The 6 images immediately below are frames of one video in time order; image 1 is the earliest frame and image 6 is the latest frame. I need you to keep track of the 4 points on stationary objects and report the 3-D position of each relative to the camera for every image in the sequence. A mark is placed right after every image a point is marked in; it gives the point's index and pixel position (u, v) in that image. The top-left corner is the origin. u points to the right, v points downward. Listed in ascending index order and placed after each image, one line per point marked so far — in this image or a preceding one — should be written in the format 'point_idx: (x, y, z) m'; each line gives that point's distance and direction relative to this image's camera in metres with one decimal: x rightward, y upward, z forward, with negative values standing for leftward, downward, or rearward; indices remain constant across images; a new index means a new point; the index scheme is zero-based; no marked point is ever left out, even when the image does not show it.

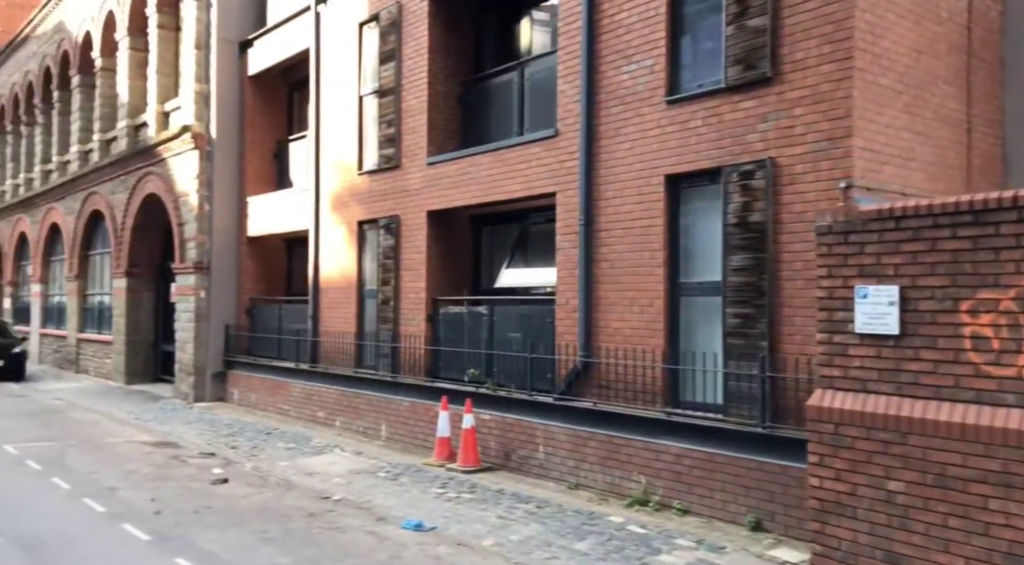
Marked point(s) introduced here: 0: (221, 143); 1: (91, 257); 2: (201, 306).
0: (-6.3, +3.0, +14.8) m
1: (-11.7, +0.7, +19.1) m
2: (-6.7, -0.5, +14.7) m
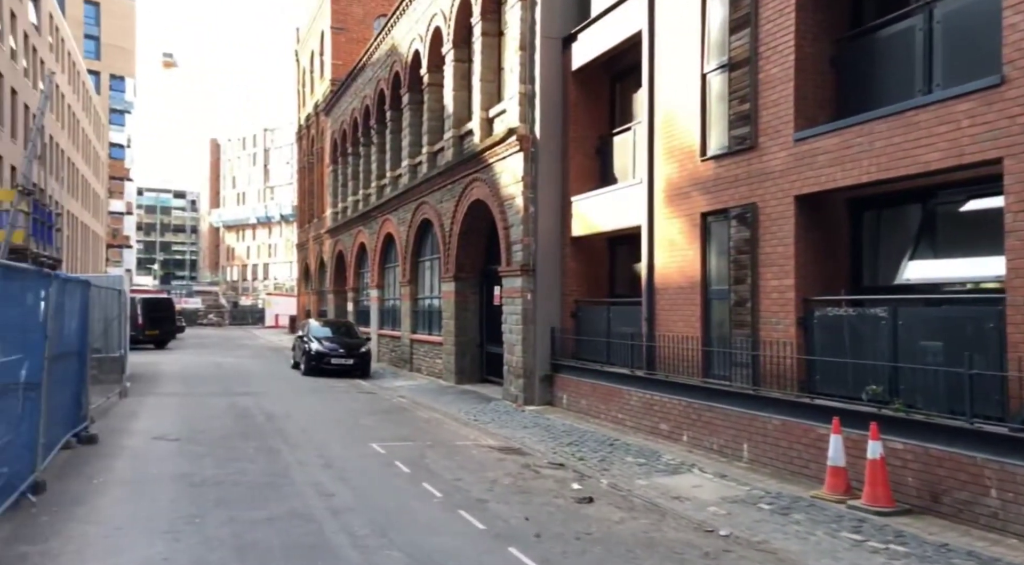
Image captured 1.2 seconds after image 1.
0: (+0.7, +3.0, +14.5) m
1: (-2.7, +0.6, +20.4) m
2: (+0.3, -0.6, +14.5) m
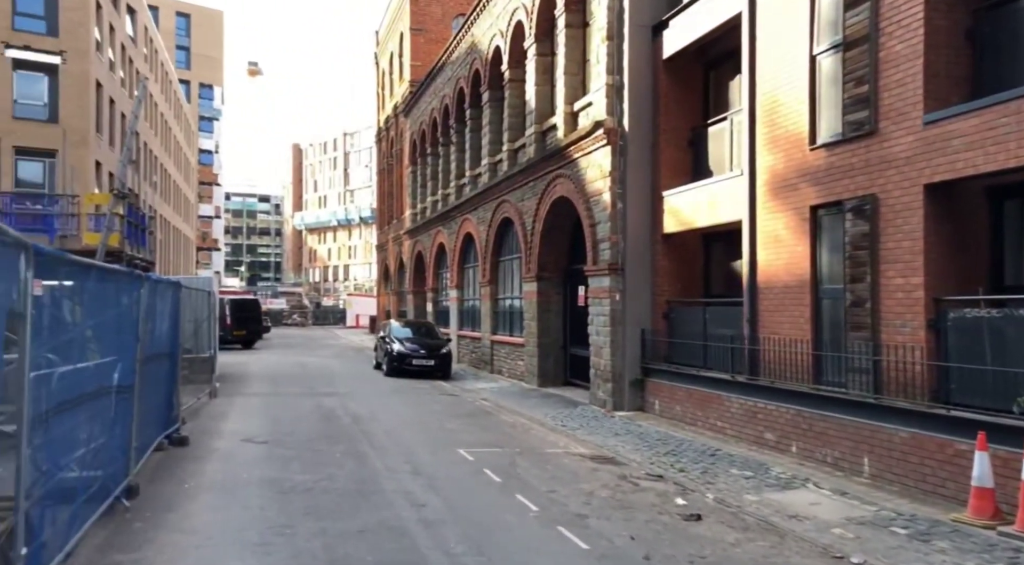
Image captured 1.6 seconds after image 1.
0: (+2.5, +3.0, +13.8) m
1: (-0.3, +0.6, +20.0) m
2: (+2.1, -0.5, +13.9) m
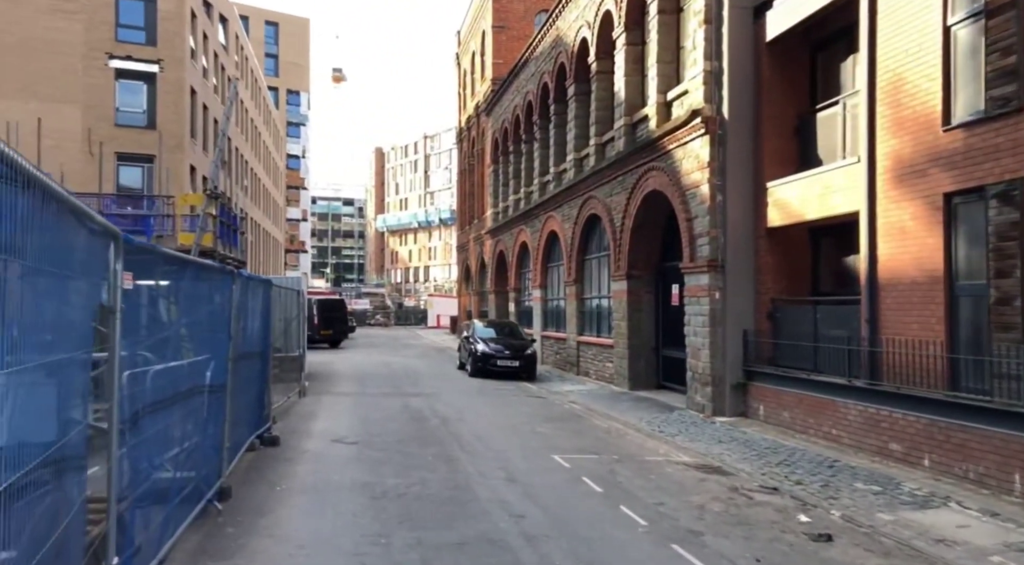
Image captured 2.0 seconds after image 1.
0: (+4.2, +3.1, +12.9) m
1: (+2.1, +0.6, +19.4) m
2: (+3.9, -0.5, +13.0) m
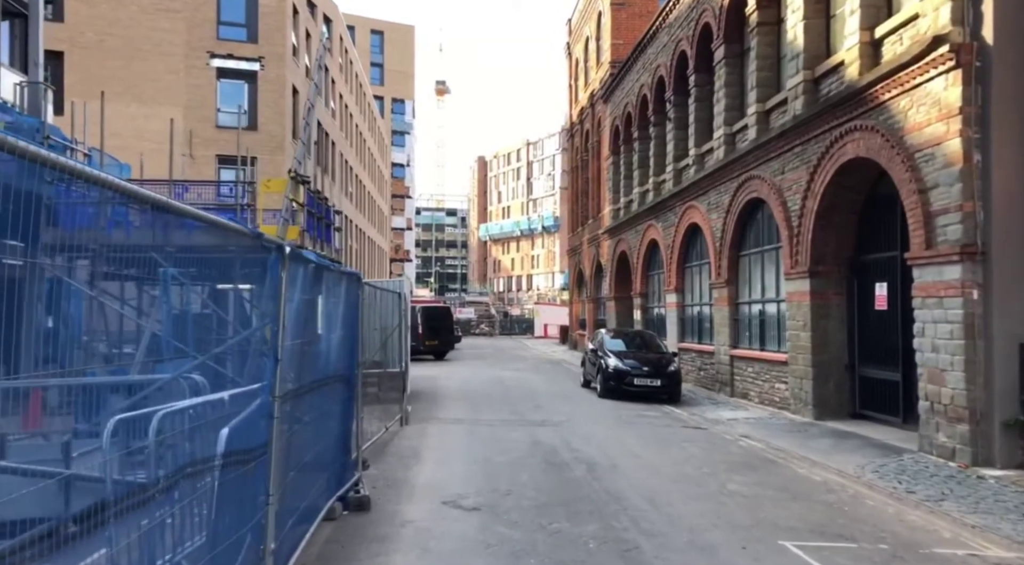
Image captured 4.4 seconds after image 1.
0: (+6.4, +3.1, +9.1) m
1: (+5.3, +0.6, +15.8) m
2: (+6.1, -0.4, +9.2) m
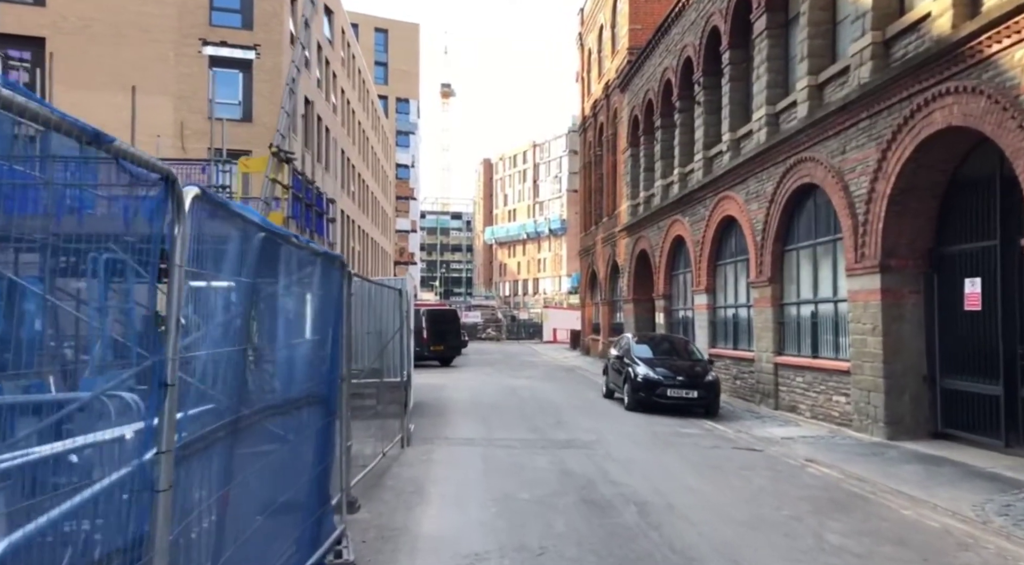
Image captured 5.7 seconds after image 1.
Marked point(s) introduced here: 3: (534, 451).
0: (+6.7, +3.2, +7.3) m
1: (+5.7, +0.6, +13.9) m
2: (+6.4, -0.3, +7.3) m
3: (+0.3, -2.3, +9.5) m
